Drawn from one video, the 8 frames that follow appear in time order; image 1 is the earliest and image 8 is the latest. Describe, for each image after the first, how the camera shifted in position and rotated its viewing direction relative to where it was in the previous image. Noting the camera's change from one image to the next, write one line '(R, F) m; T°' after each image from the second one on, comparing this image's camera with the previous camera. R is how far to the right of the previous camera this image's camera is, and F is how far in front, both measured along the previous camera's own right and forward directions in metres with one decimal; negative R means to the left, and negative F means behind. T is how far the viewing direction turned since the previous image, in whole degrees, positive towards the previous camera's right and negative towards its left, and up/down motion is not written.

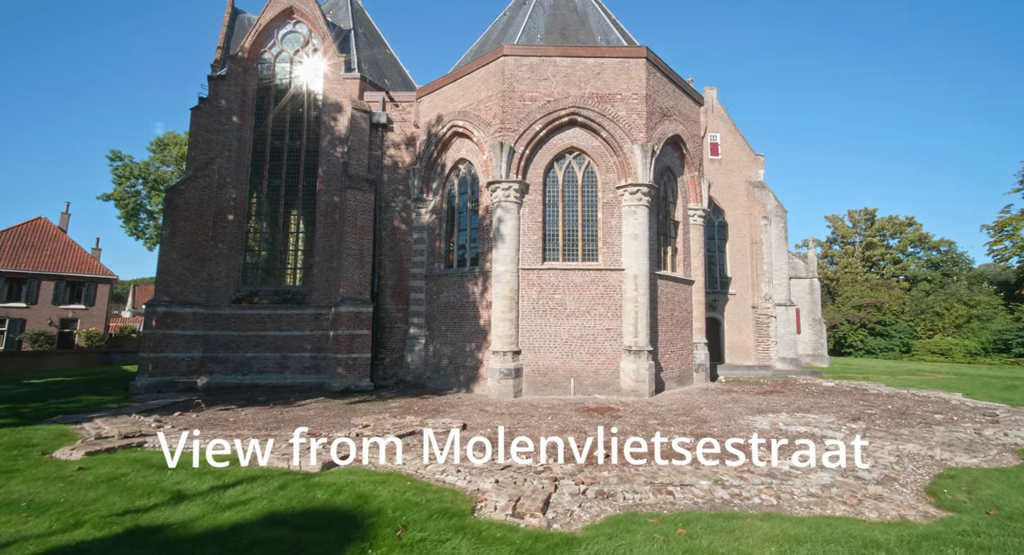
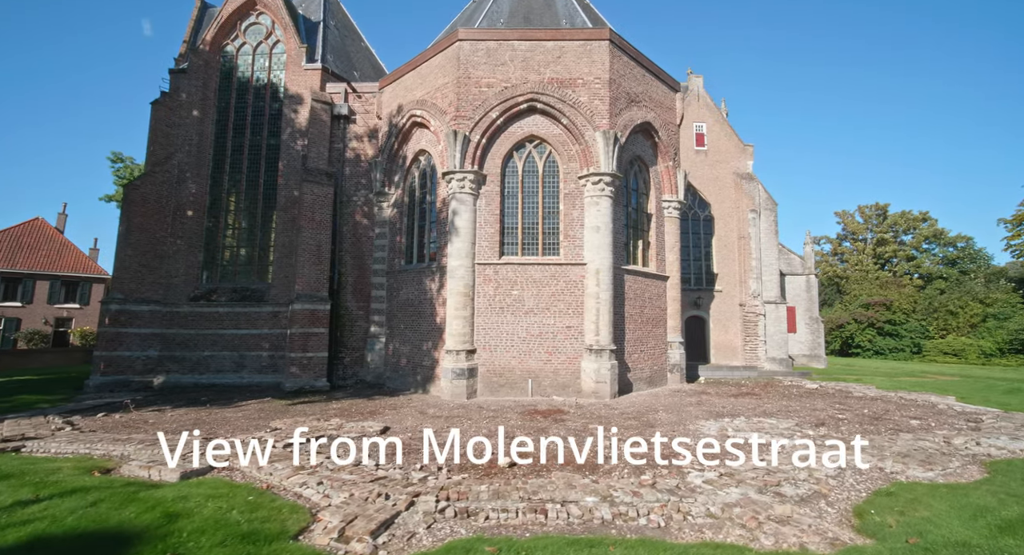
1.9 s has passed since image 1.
(+1.5, +0.8) m; -1°
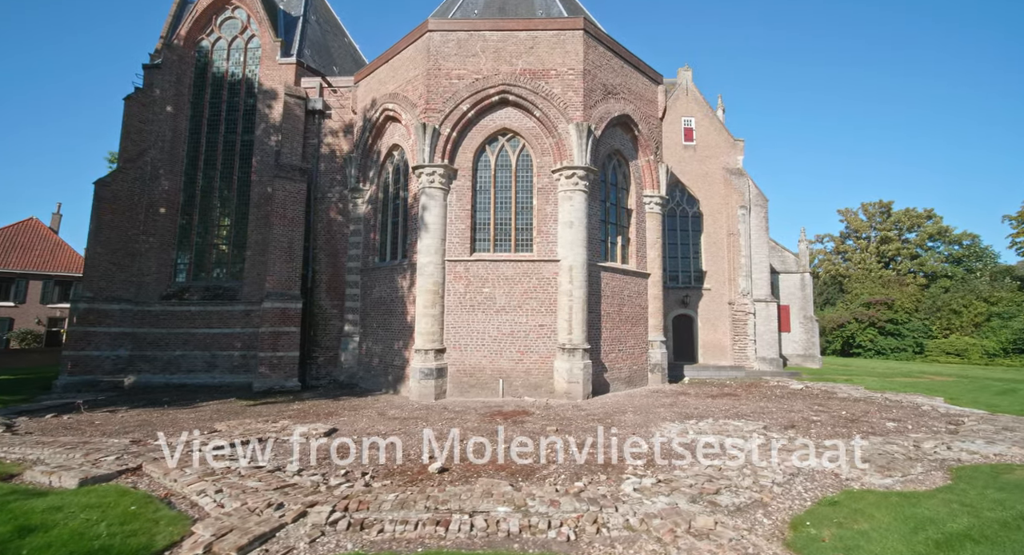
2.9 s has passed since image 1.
(+0.9, +0.4) m; -1°
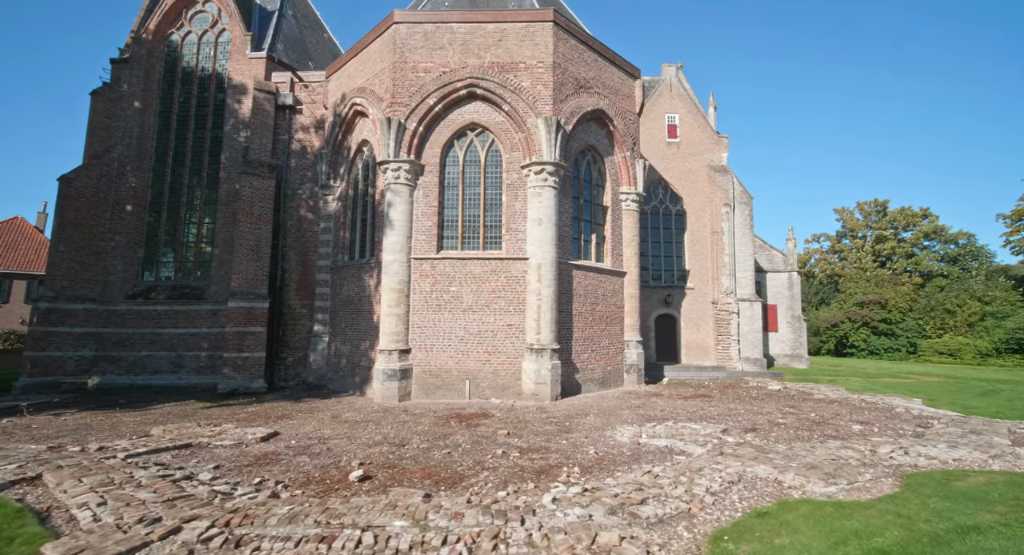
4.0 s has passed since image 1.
(+0.8, +0.4) m; 0°
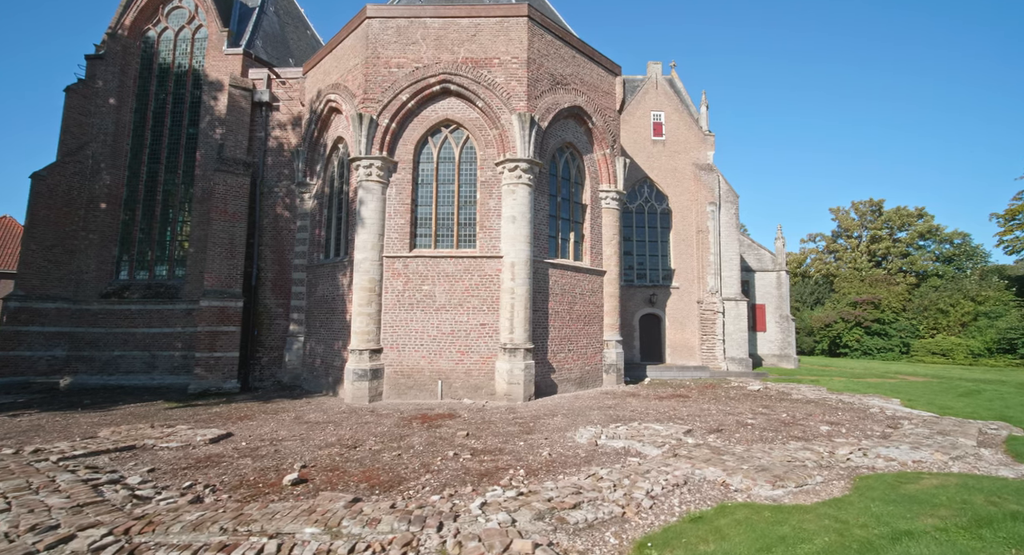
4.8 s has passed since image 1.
(+0.6, +0.2) m; 0°
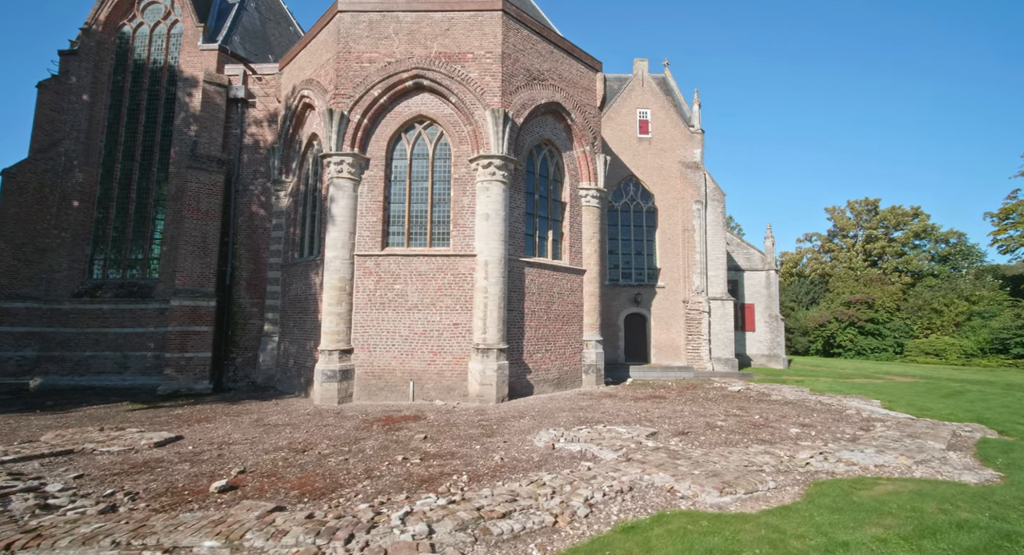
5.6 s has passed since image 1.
(+0.6, +0.3) m; 0°
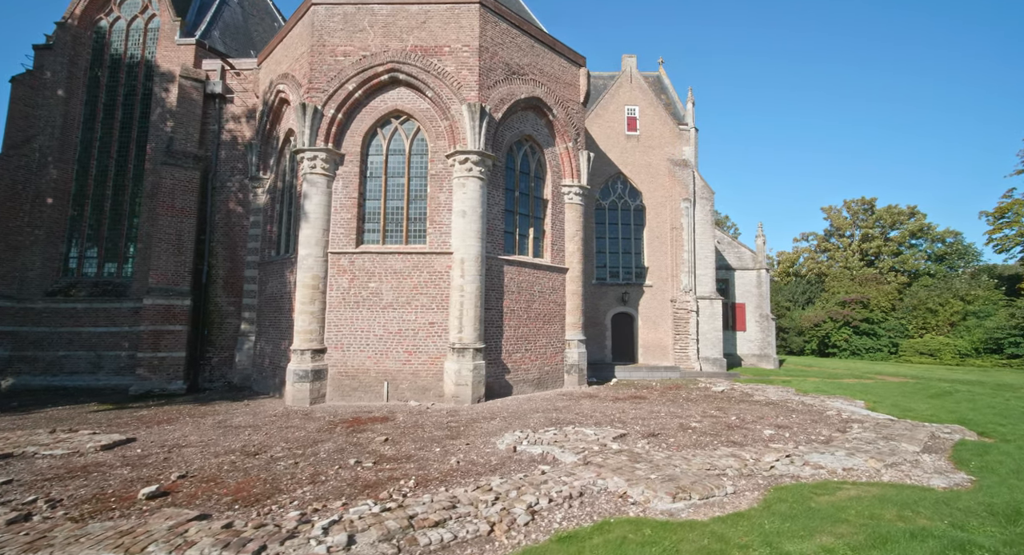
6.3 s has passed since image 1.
(+0.5, +0.3) m; 0°
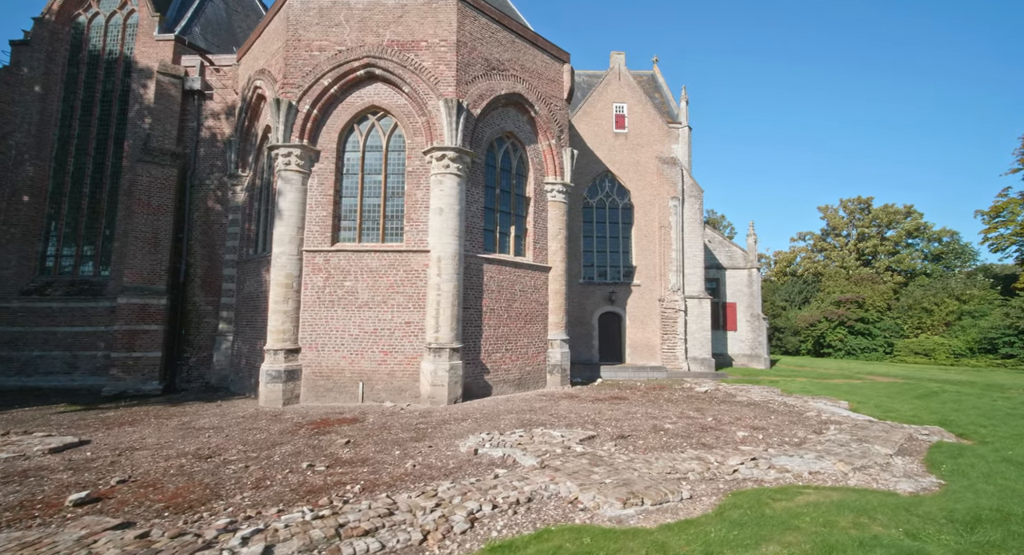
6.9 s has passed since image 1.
(+0.5, +0.2) m; 0°
